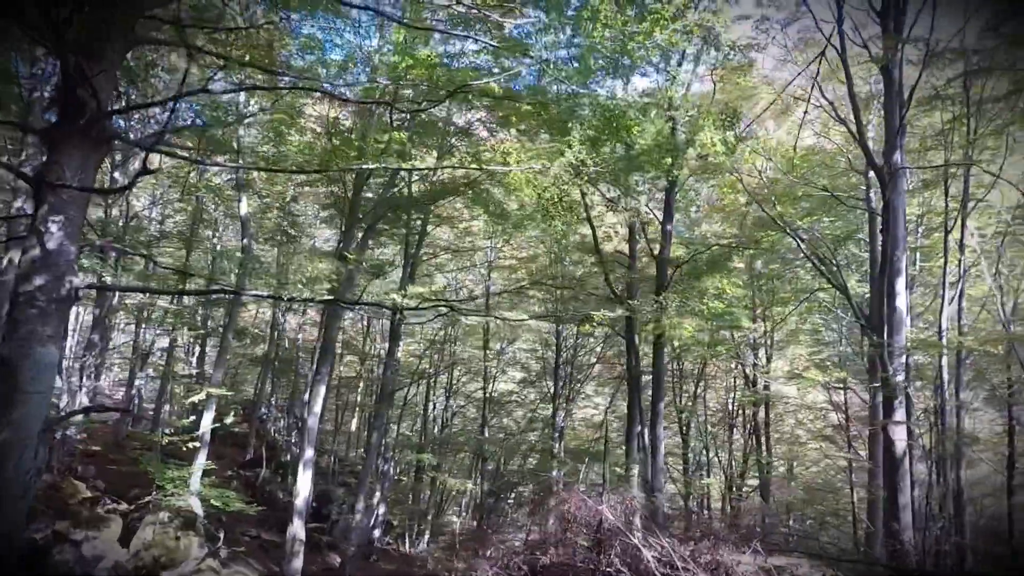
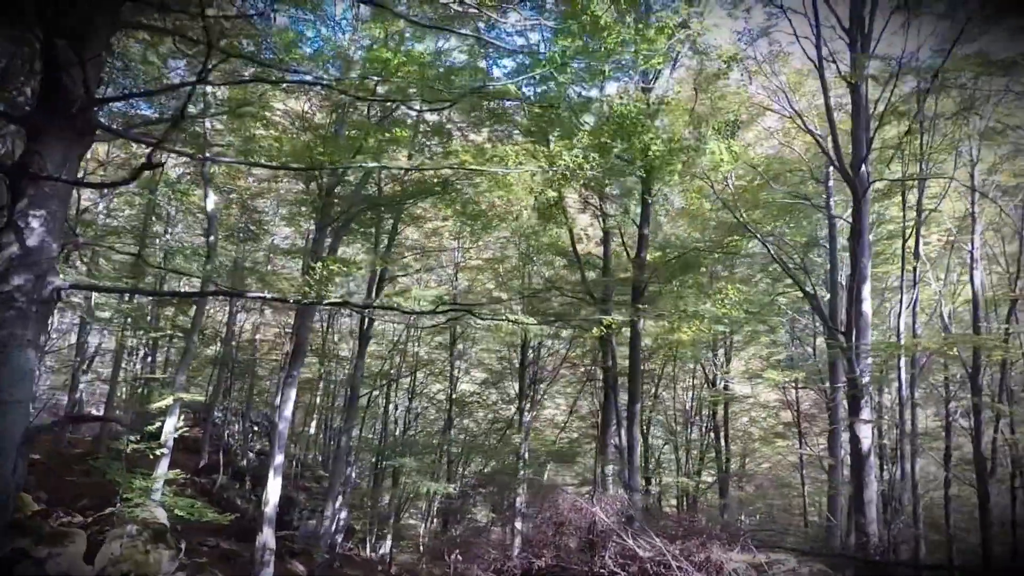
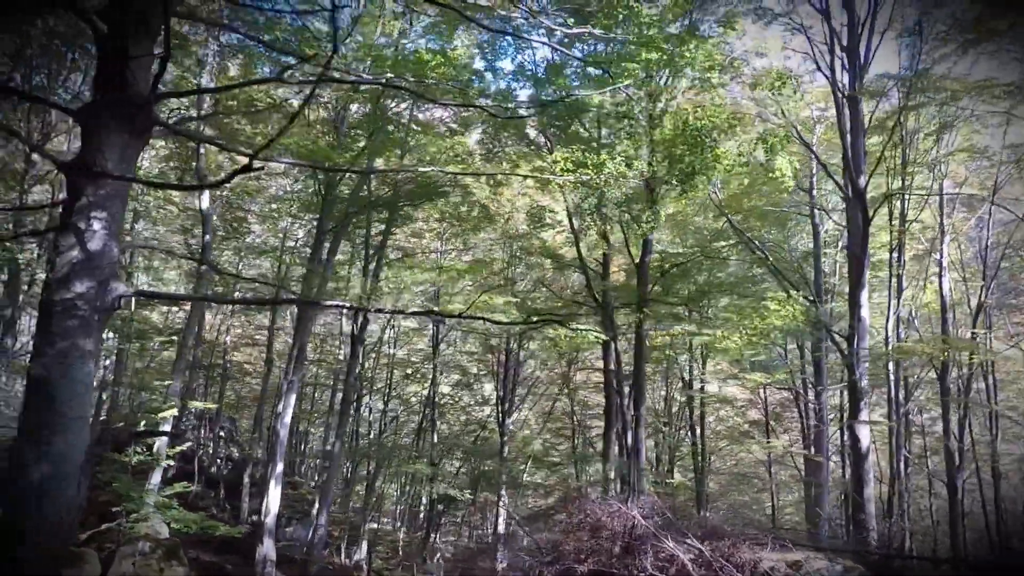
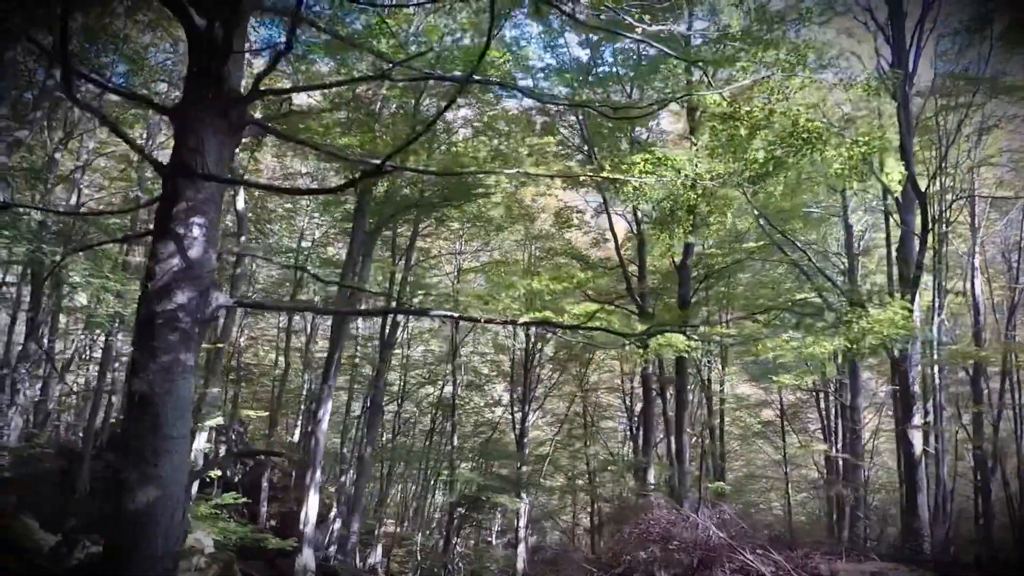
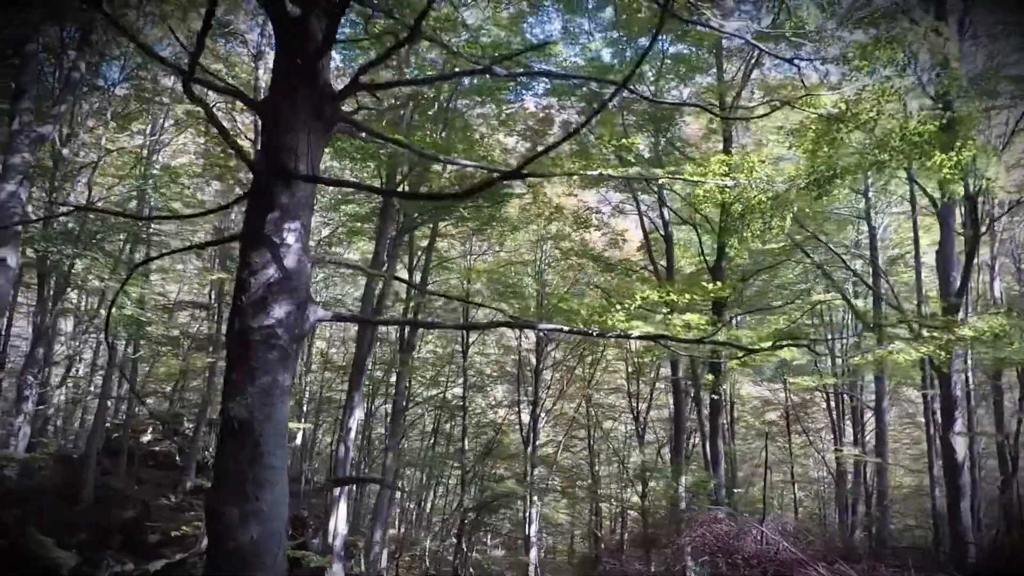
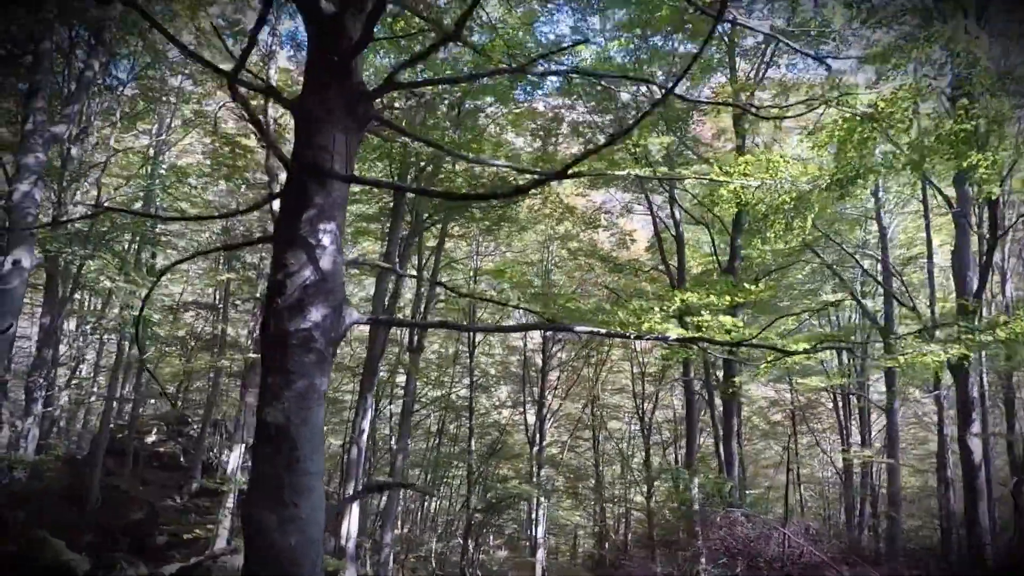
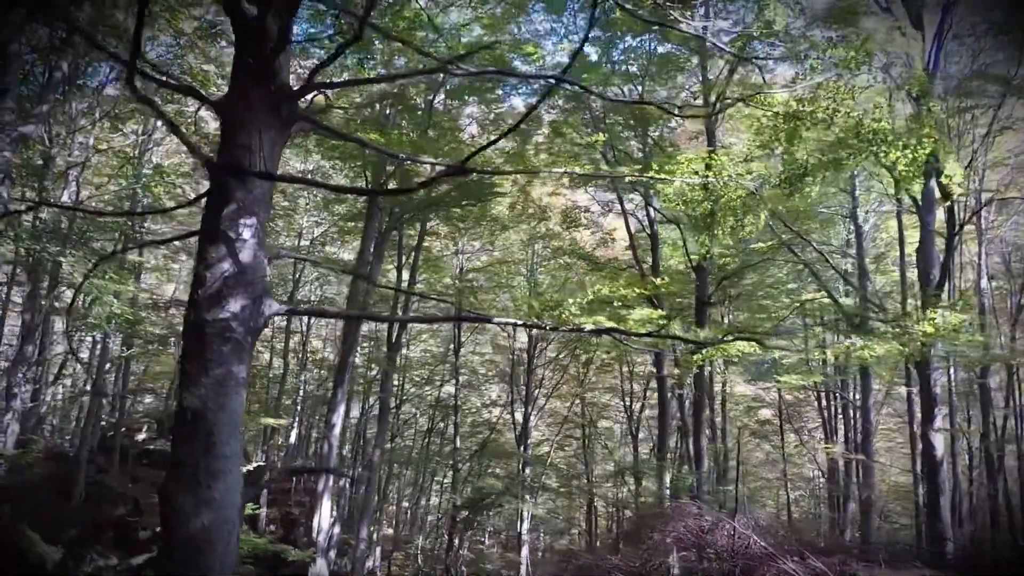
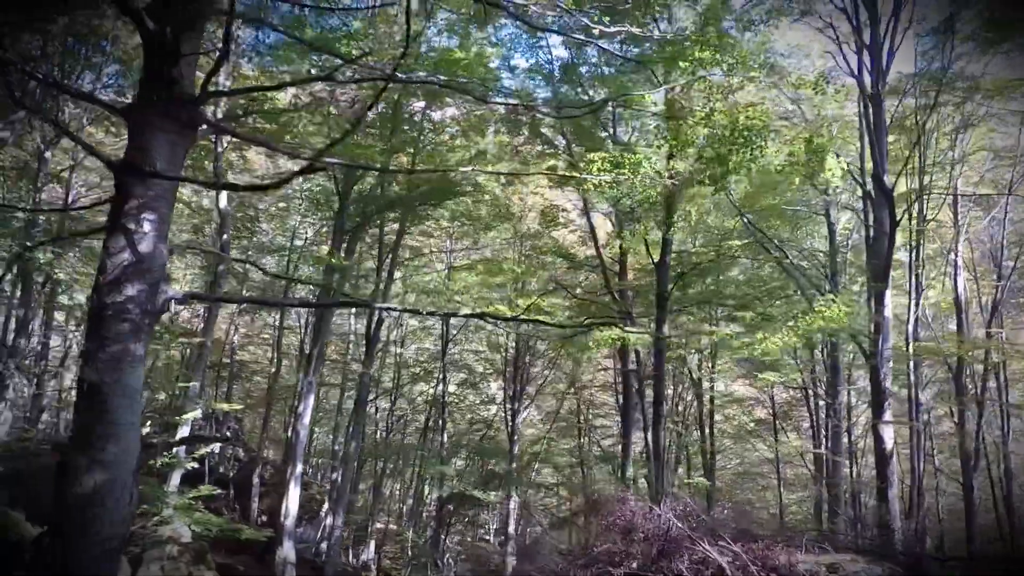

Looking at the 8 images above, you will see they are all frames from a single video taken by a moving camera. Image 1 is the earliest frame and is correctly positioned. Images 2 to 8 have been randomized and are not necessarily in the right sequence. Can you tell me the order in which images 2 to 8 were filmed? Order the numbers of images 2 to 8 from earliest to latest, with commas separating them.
2, 3, 8, 4, 7, 5, 6
